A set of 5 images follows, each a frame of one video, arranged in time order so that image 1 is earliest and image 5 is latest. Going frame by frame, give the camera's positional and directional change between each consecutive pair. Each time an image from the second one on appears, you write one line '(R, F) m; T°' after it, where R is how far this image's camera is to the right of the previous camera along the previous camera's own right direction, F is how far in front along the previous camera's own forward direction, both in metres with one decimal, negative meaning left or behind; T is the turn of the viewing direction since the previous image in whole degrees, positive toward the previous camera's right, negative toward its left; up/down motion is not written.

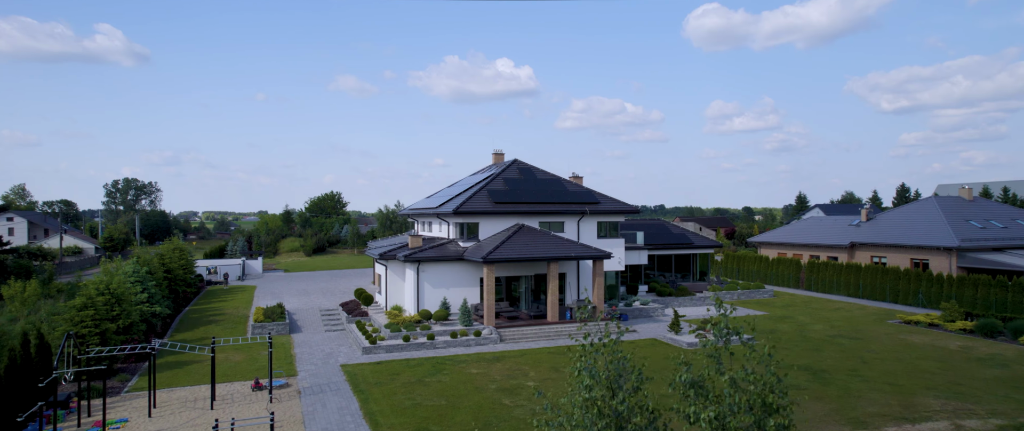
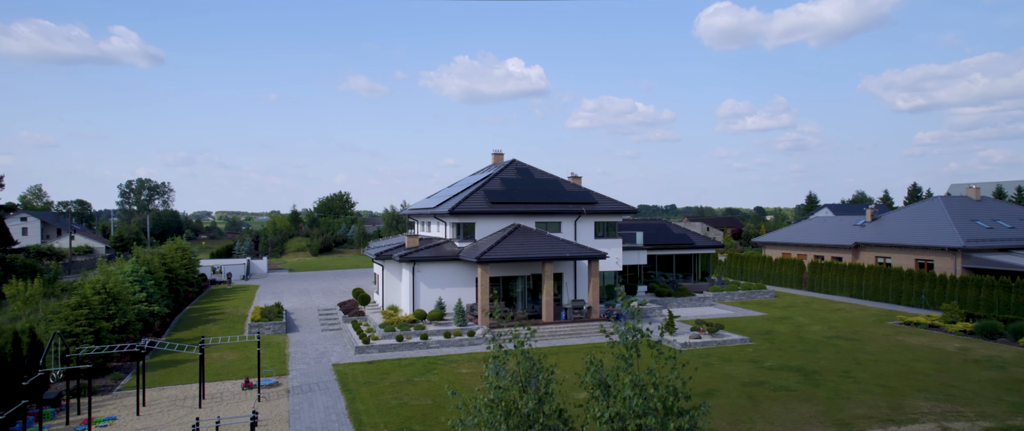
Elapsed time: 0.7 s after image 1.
(+0.8, -0.1) m; -1°
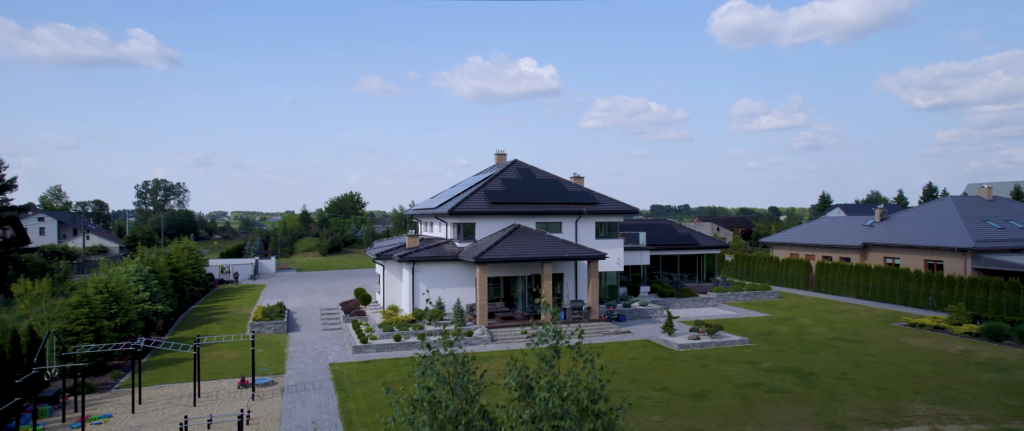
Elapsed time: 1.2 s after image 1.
(+0.7, -0.1) m; -1°
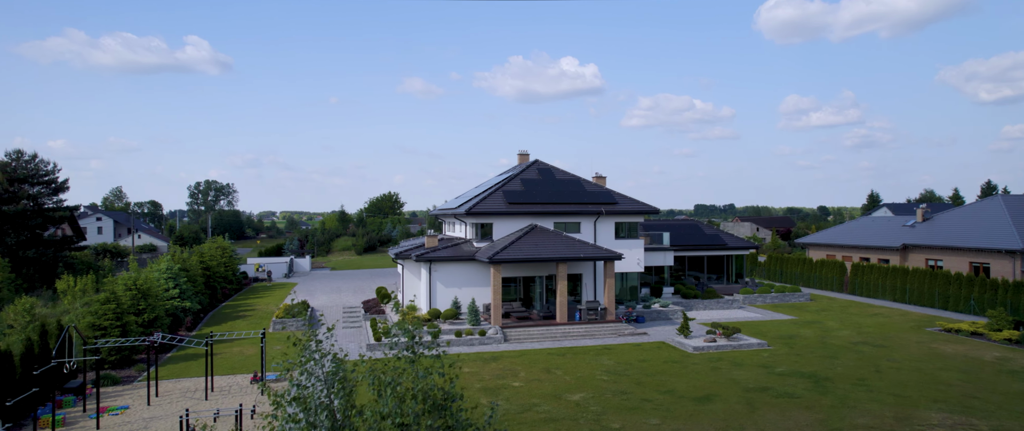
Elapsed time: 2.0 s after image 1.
(+1.4, 0.0) m; -4°
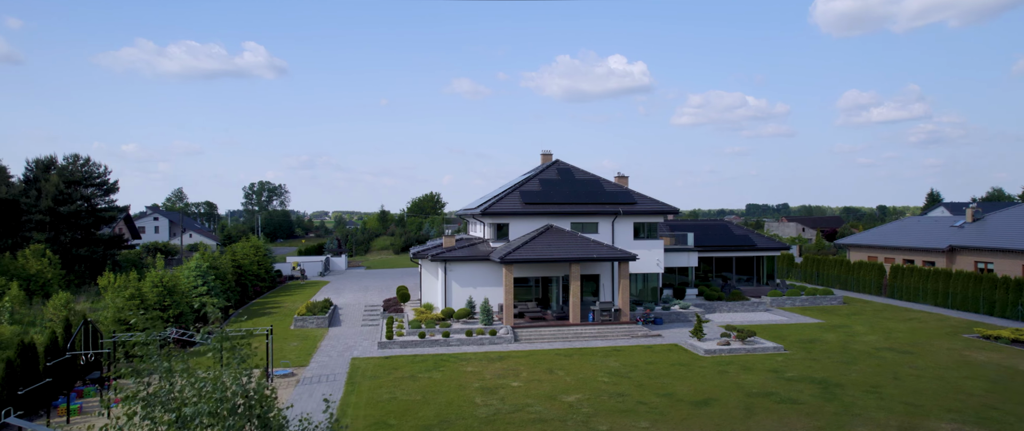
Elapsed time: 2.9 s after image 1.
(+1.8, 0.0) m; -5°
